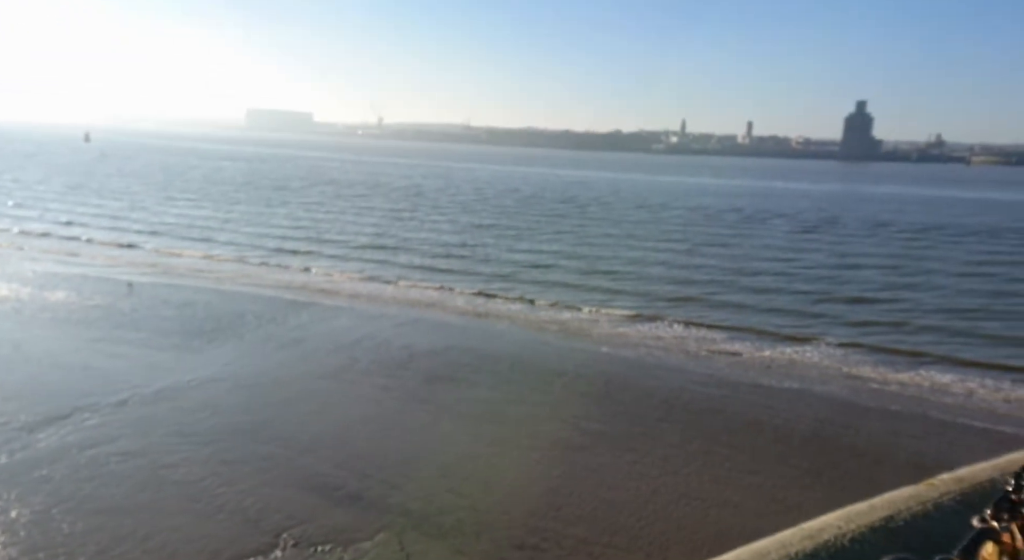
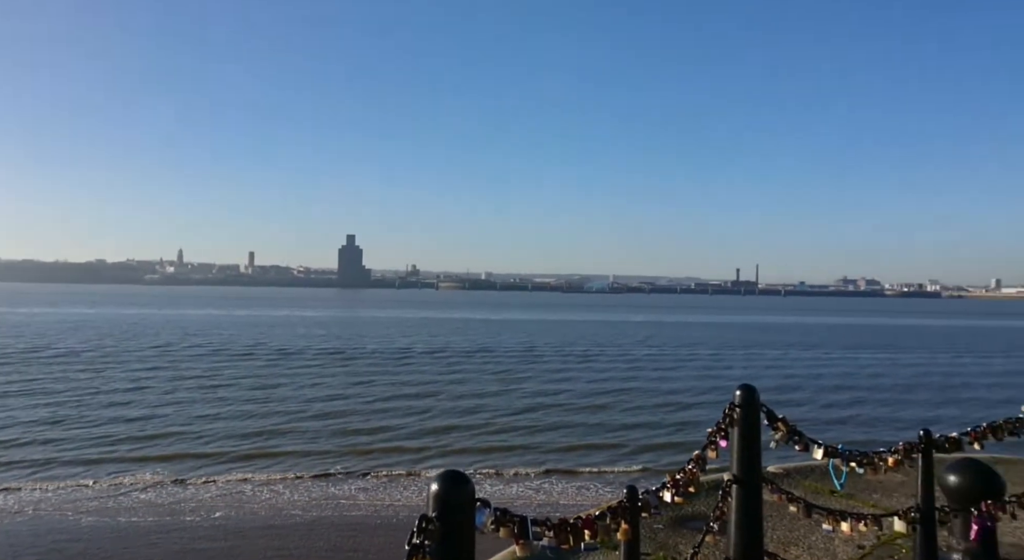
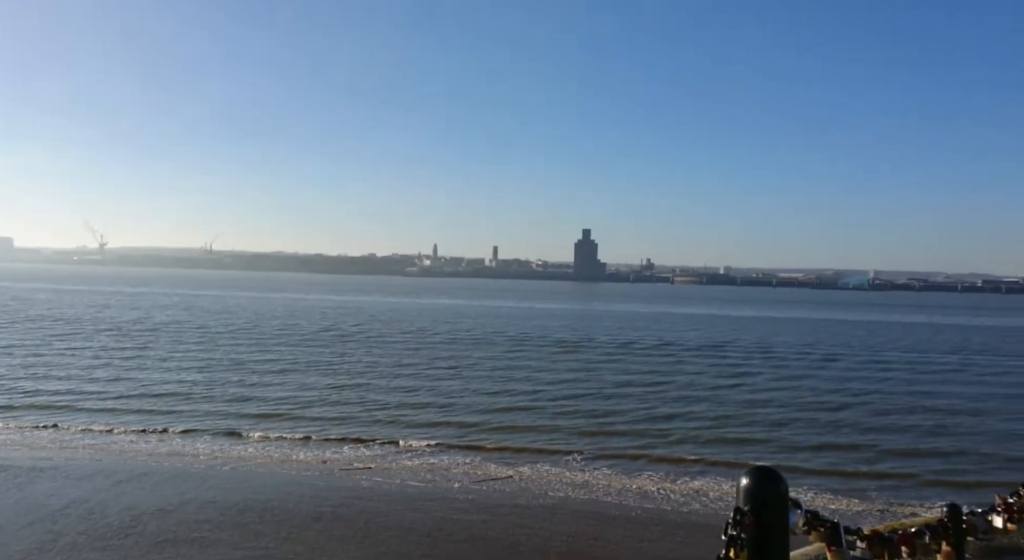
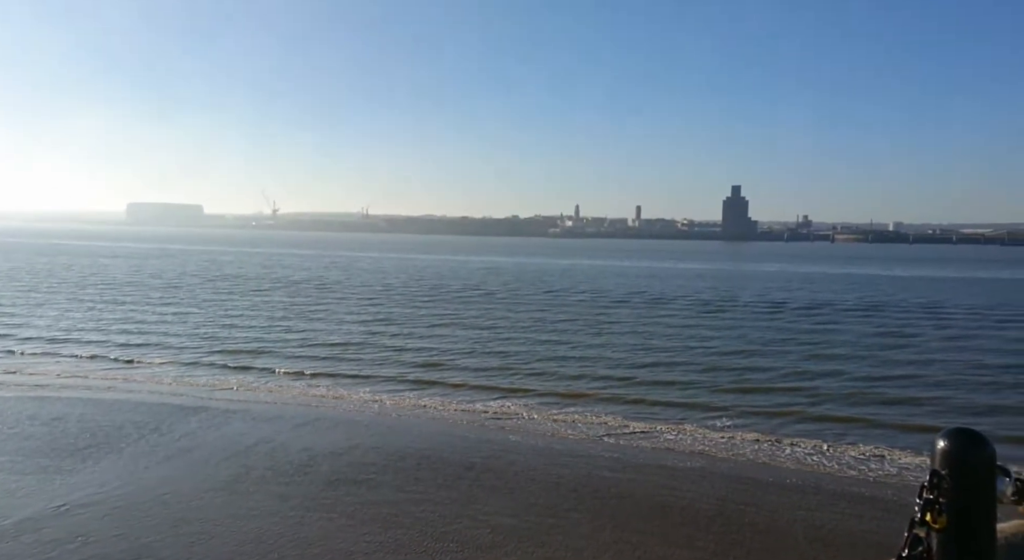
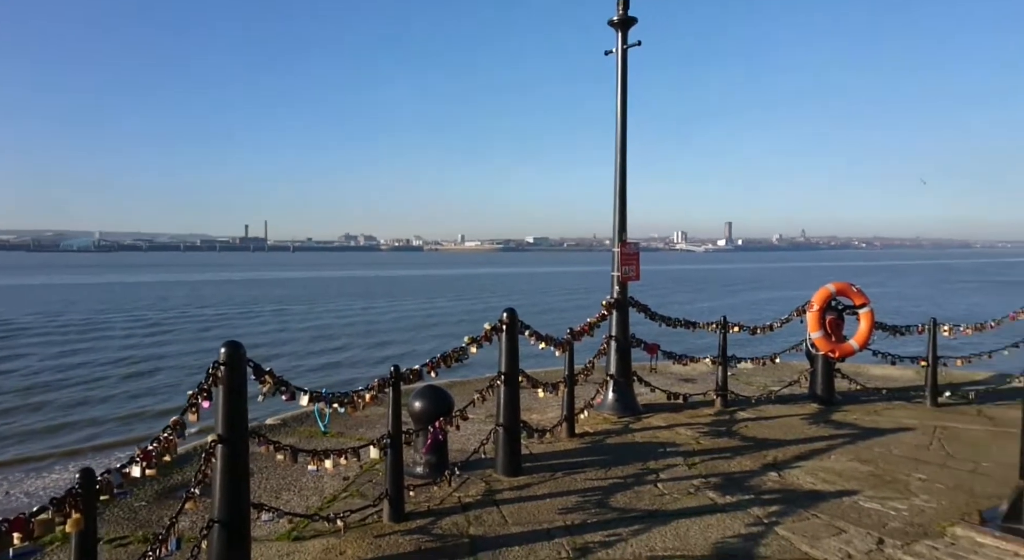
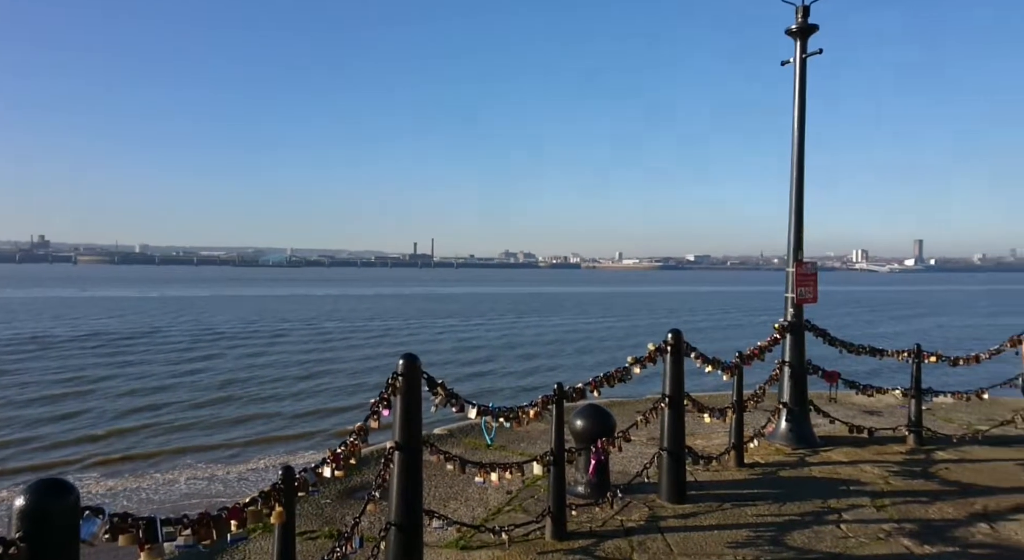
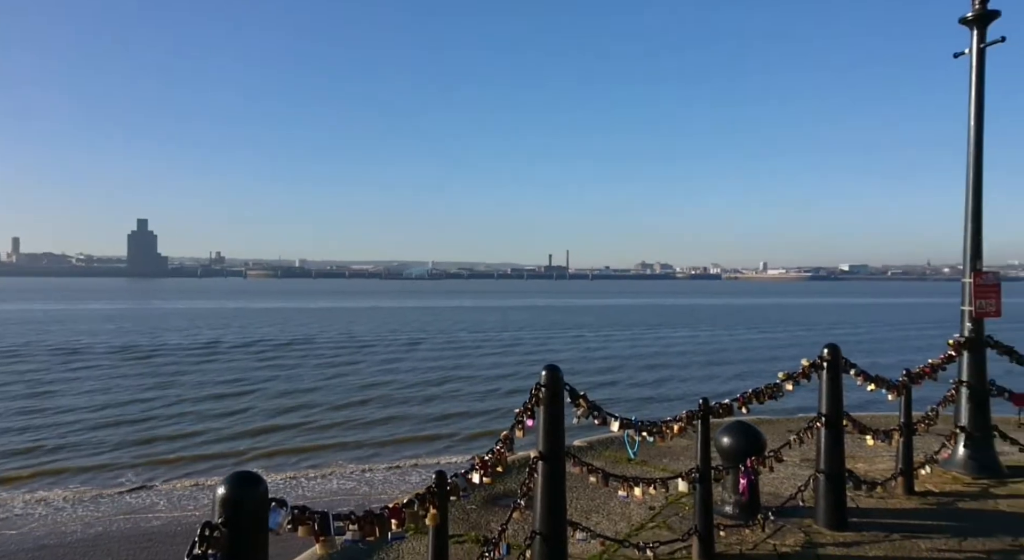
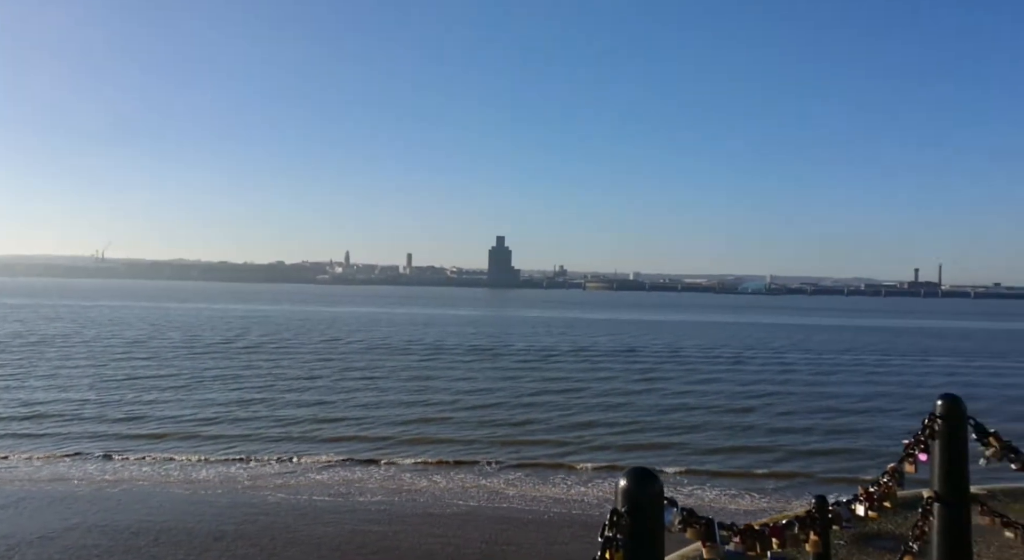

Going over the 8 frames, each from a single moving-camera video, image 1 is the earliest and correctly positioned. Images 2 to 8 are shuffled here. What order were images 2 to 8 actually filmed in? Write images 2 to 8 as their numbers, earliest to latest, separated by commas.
4, 3, 8, 2, 7, 6, 5
